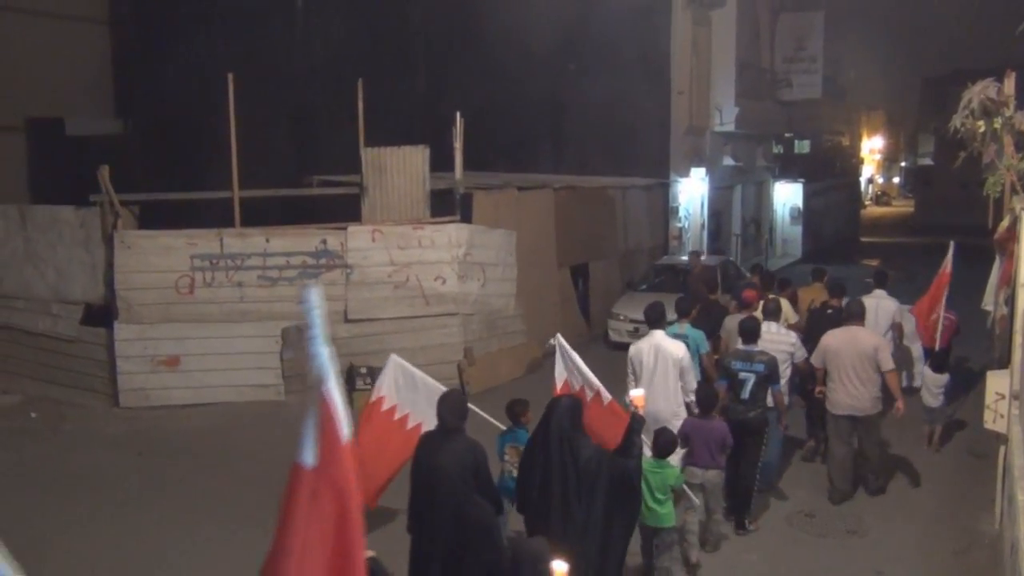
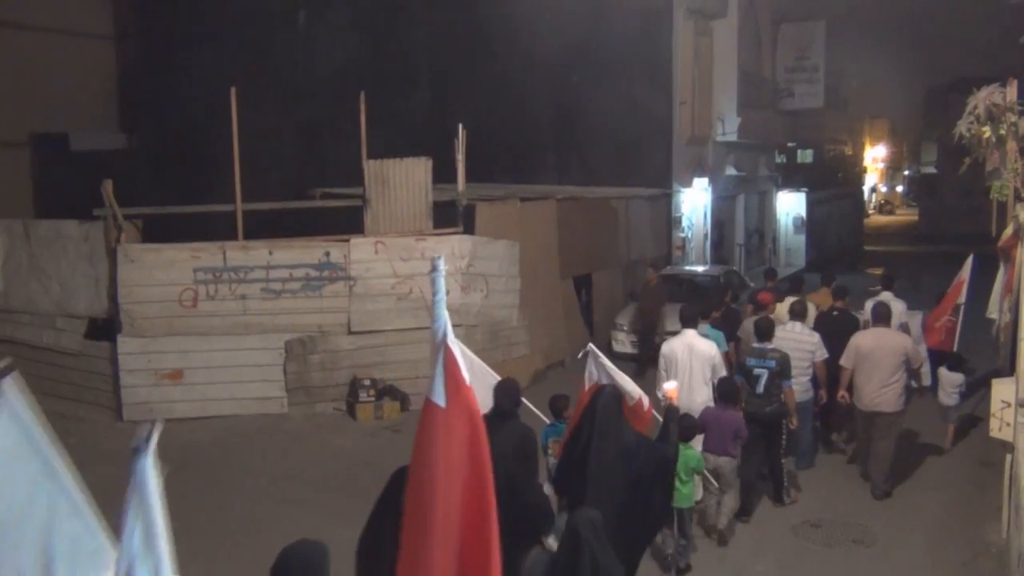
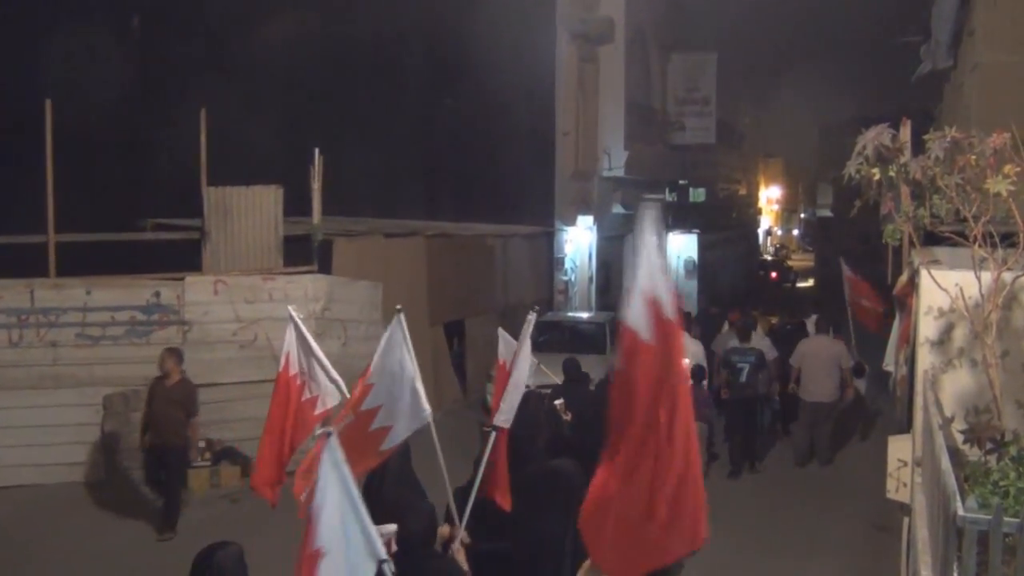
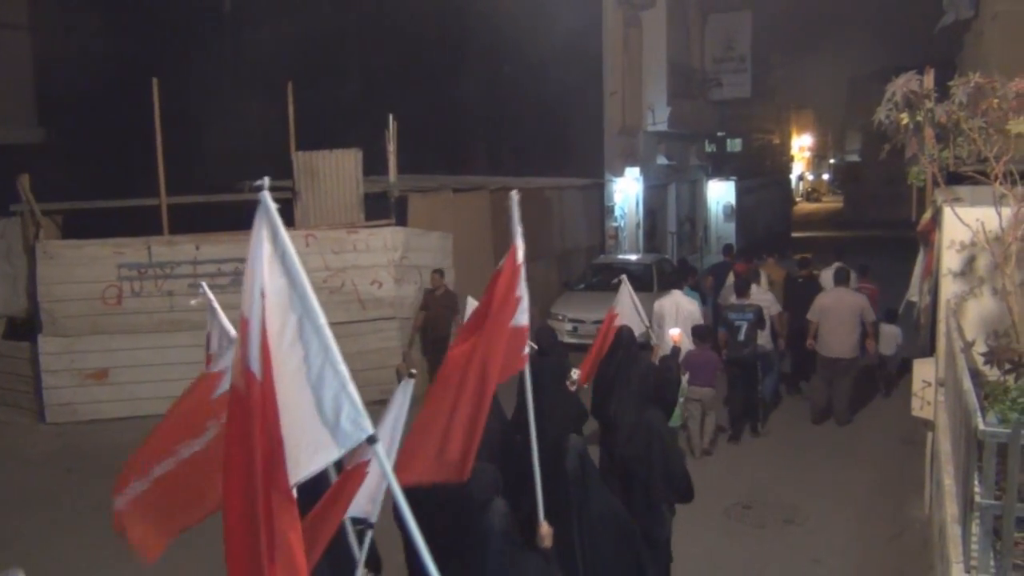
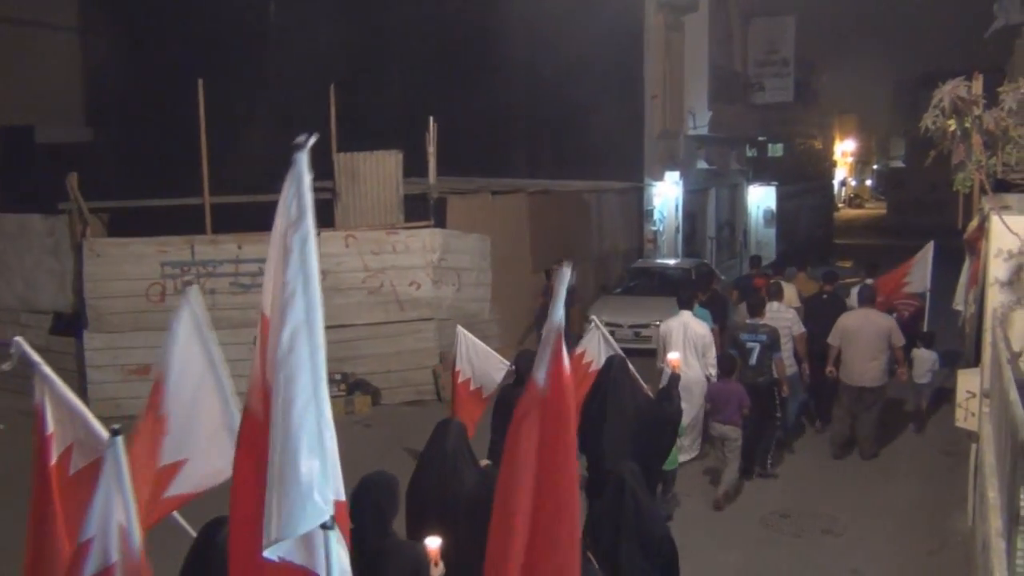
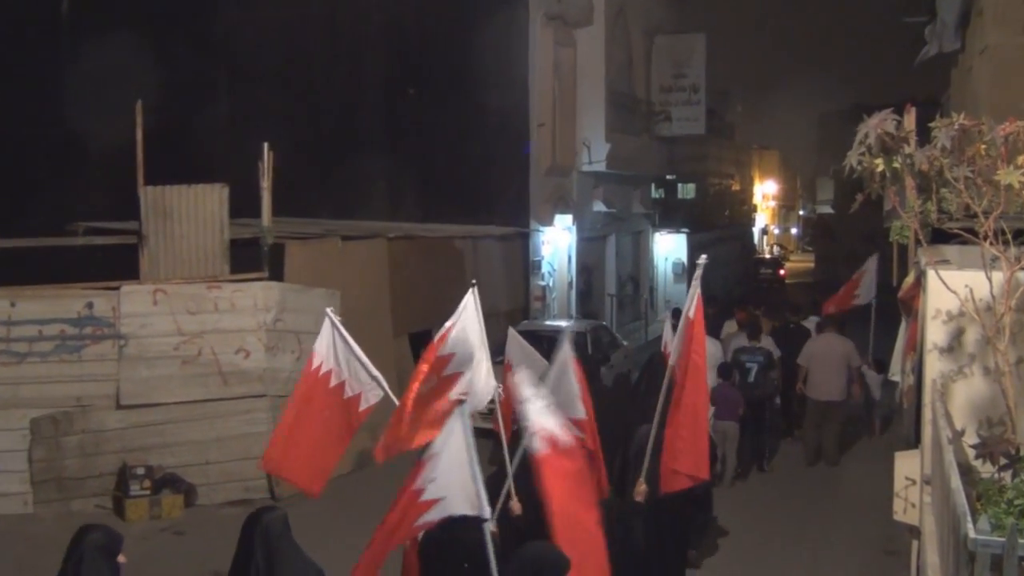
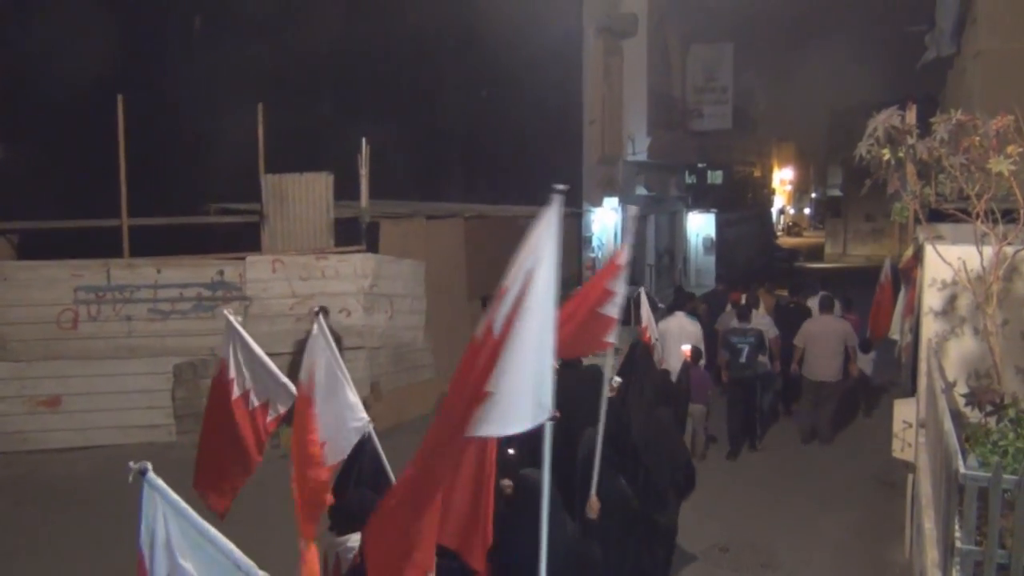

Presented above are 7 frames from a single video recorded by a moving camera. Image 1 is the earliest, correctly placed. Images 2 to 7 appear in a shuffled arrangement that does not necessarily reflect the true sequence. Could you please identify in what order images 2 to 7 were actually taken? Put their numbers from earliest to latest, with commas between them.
2, 5, 4, 7, 3, 6
